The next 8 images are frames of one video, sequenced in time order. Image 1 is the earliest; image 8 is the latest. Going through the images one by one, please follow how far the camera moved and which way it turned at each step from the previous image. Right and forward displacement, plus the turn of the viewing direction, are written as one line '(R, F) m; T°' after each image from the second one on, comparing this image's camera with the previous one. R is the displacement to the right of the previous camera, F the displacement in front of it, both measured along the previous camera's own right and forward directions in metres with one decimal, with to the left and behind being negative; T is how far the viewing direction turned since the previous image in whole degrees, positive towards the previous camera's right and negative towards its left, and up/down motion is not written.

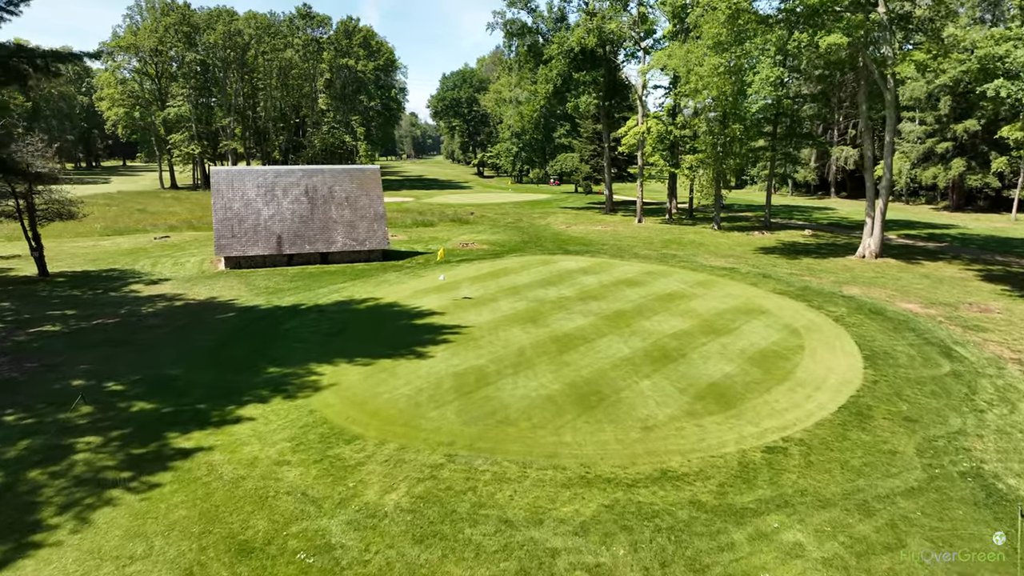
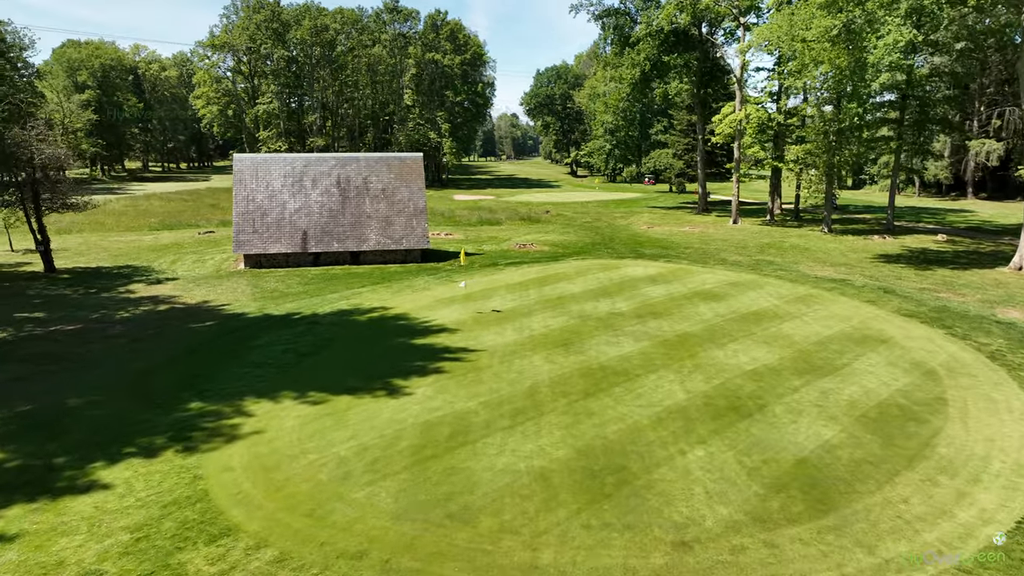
(+1.6, +4.8) m; -8°
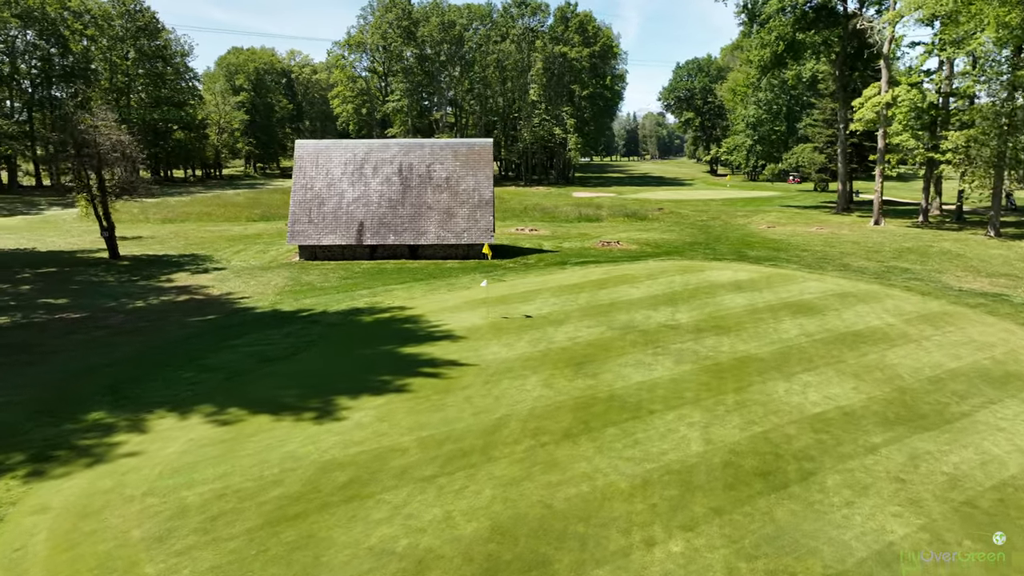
(+2.4, +3.3) m; -11°
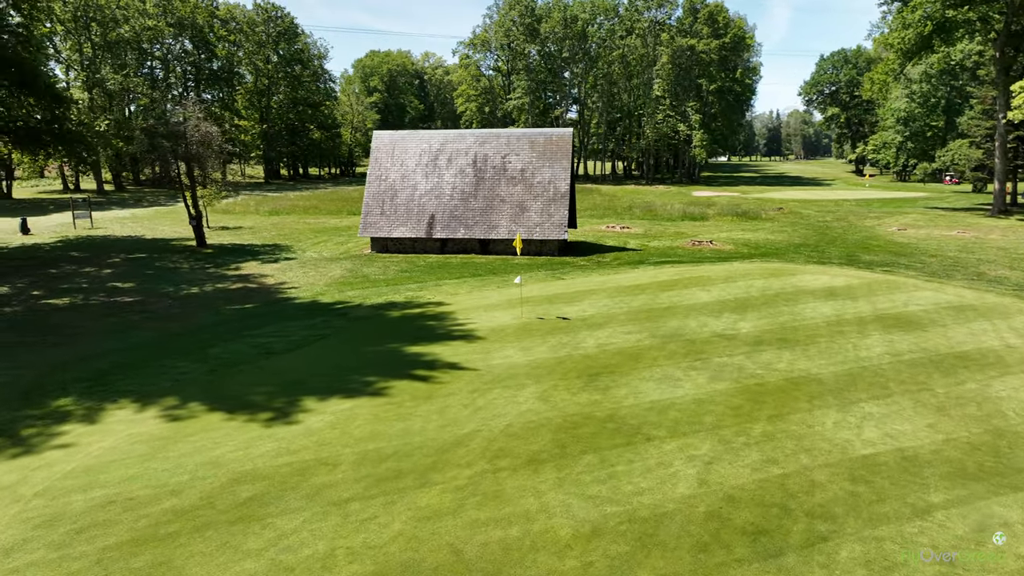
(+1.9, +1.7) m; -10°
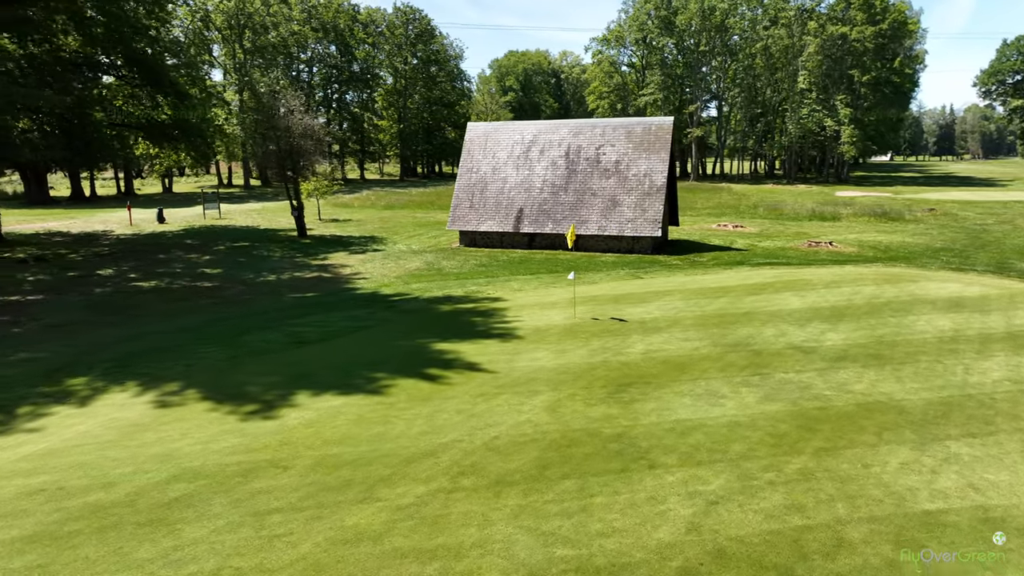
(+1.5, +1.3) m; -11°
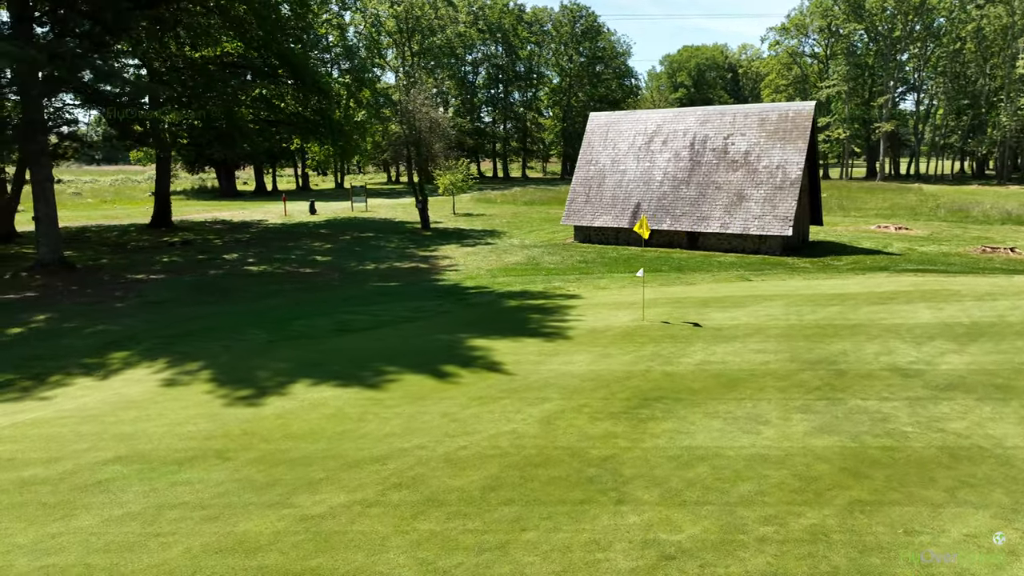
(+1.8, +1.3) m; -14°
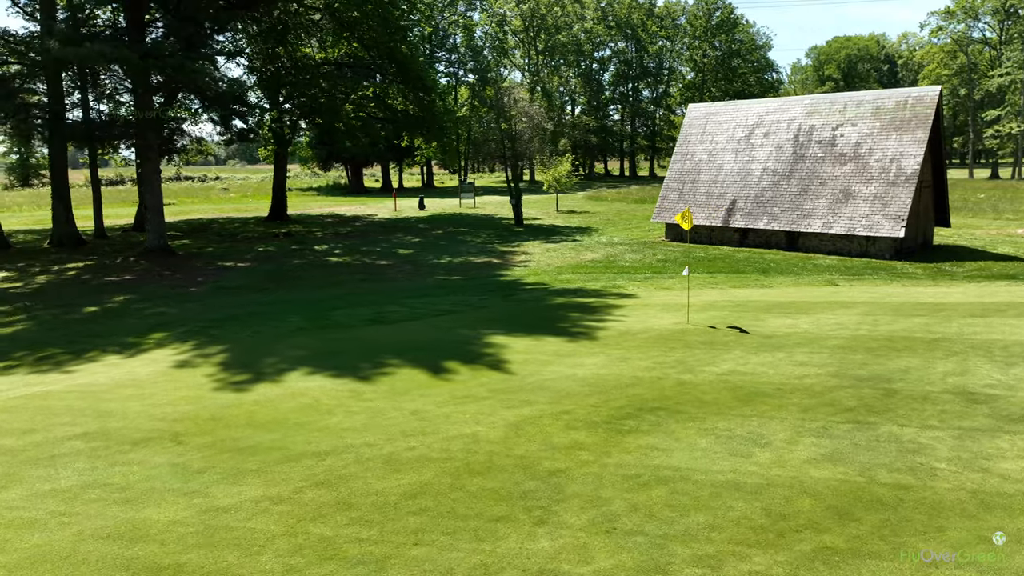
(+1.5, +0.7) m; -11°
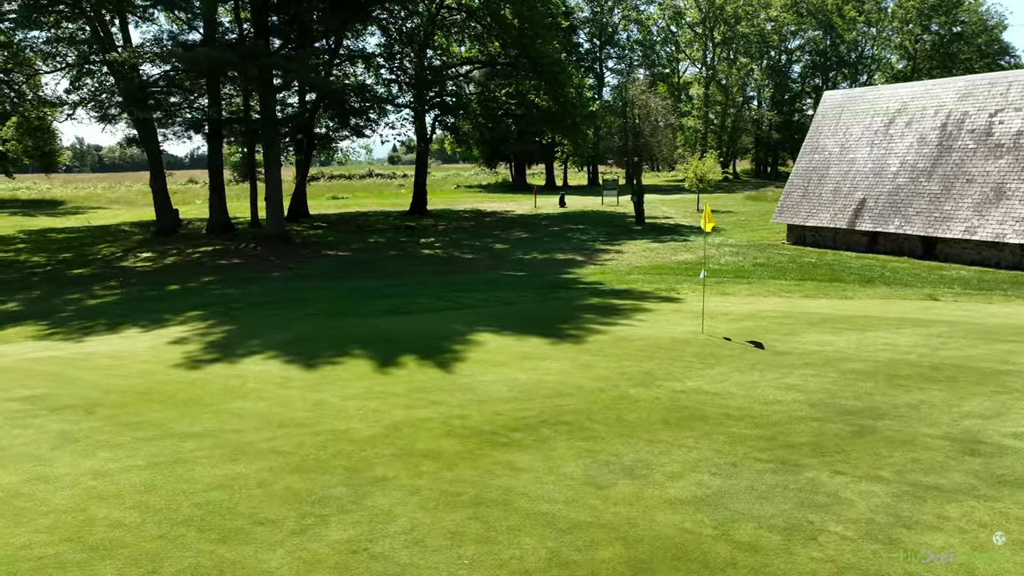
(+2.6, +0.9) m; -15°
